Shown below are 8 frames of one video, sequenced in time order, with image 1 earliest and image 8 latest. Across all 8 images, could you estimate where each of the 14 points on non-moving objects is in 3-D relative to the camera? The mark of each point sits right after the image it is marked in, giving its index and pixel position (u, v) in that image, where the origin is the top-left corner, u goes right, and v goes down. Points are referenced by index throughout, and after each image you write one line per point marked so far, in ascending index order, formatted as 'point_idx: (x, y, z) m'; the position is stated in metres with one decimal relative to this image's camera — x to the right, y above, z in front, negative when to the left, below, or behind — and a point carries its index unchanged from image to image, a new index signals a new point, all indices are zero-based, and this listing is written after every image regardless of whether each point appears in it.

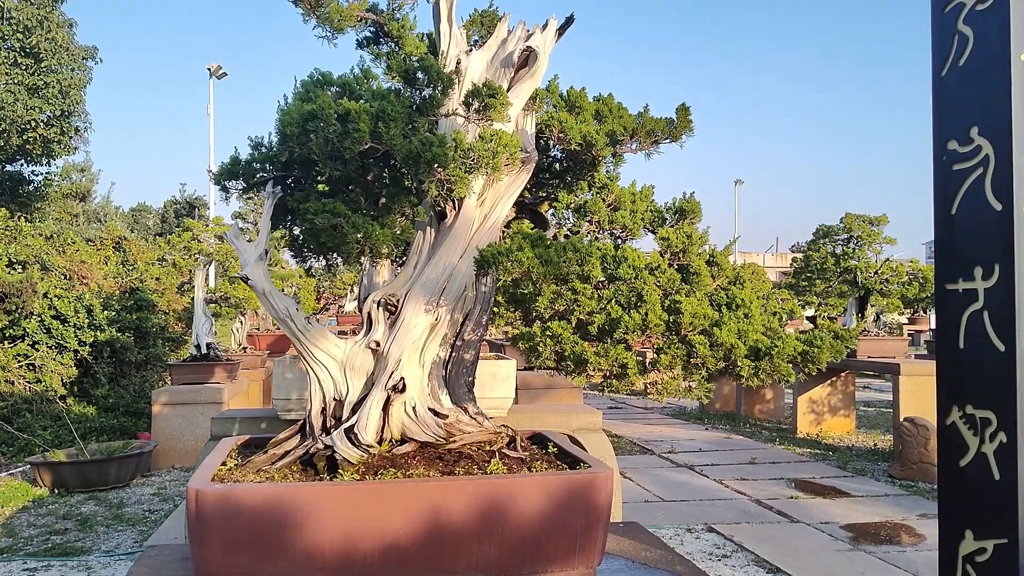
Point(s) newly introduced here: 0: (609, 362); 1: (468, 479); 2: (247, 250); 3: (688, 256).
0: (+0.4, -0.3, +3.1) m
1: (-0.2, -0.7, +3.3) m
2: (-1.2, +0.2, +3.6) m
3: (+0.7, +0.1, +3.4) m
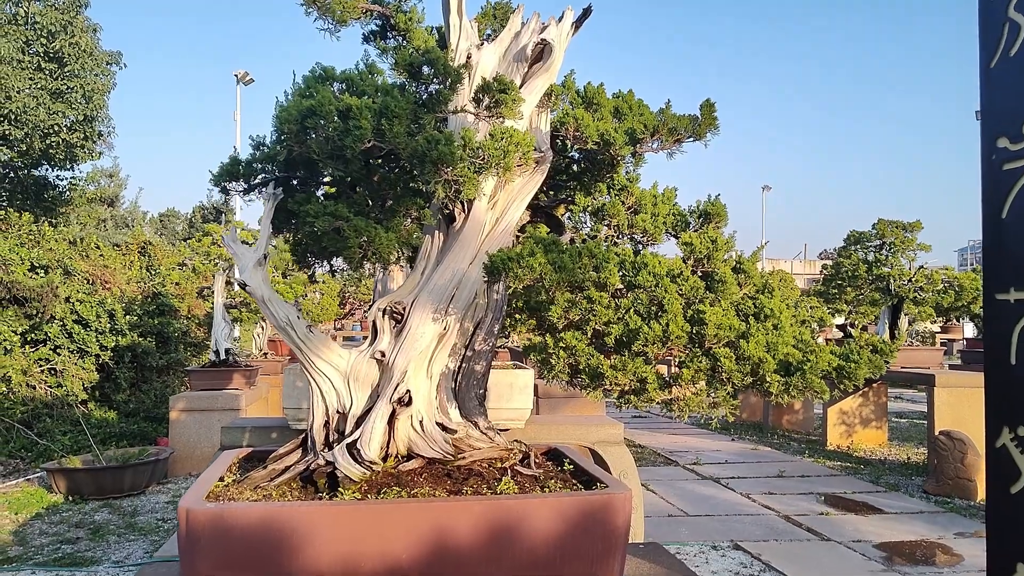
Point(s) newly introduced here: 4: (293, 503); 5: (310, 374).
0: (+0.4, -0.3, +2.9) m
1: (-0.1, -0.8, +3.1) m
2: (-1.1, +0.1, +3.5) m
3: (+0.7, +0.1, +3.1) m
4: (-0.8, -0.8, +3.0) m
5: (-0.8, -0.4, +3.5) m
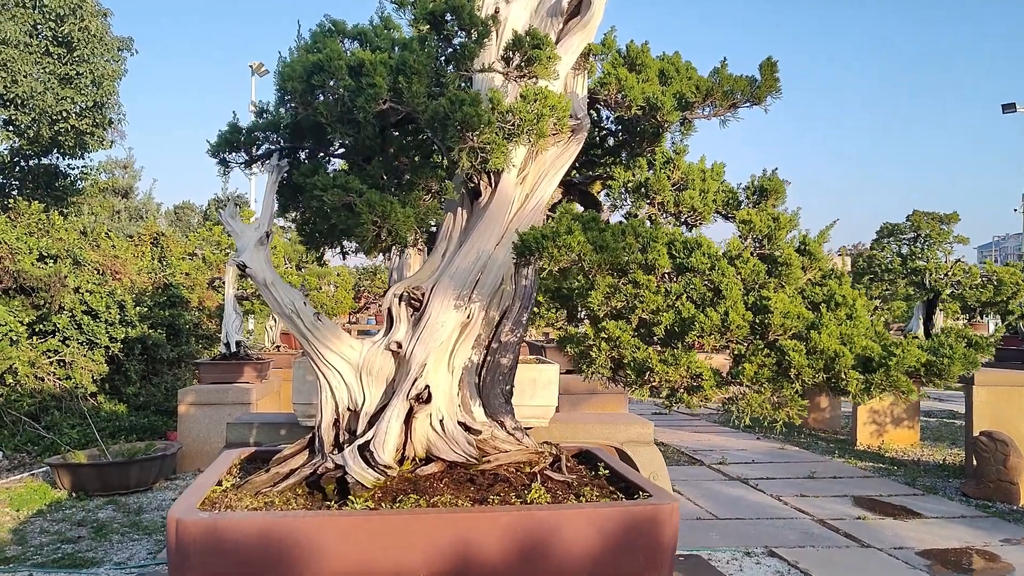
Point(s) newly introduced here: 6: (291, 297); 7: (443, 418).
0: (+0.5, -0.2, +2.5) m
1: (0.0, -0.7, +2.7) m
2: (-1.0, +0.2, +3.1) m
3: (+0.8, +0.1, +2.7) m
4: (-0.7, -0.7, +2.7) m
5: (-0.7, -0.3, +3.2) m
6: (-0.8, 0.0, +3.1) m
7: (-0.3, -0.5, +3.1) m
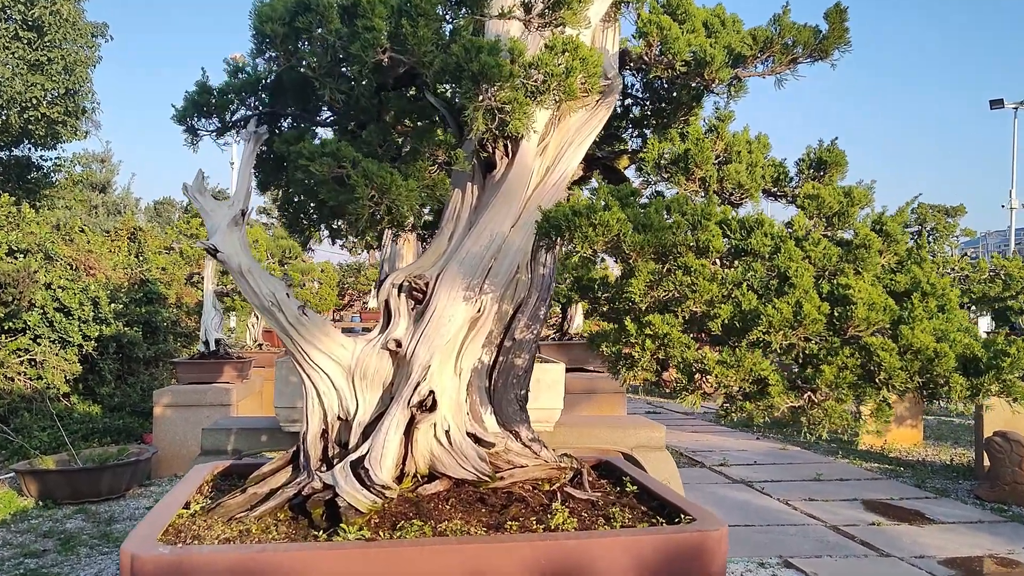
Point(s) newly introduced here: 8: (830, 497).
0: (+0.6, -0.2, +2.1) m
1: (0.0, -0.7, +2.3) m
2: (-0.9, +0.2, +2.7) m
3: (+0.9, +0.2, +2.3) m
4: (-0.6, -0.7, +2.2) m
5: (-0.7, -0.3, +2.7) m
6: (-0.8, 0.0, +2.7) m
7: (-0.2, -0.4, +2.7) m
8: (+2.9, -1.9, +7.7) m
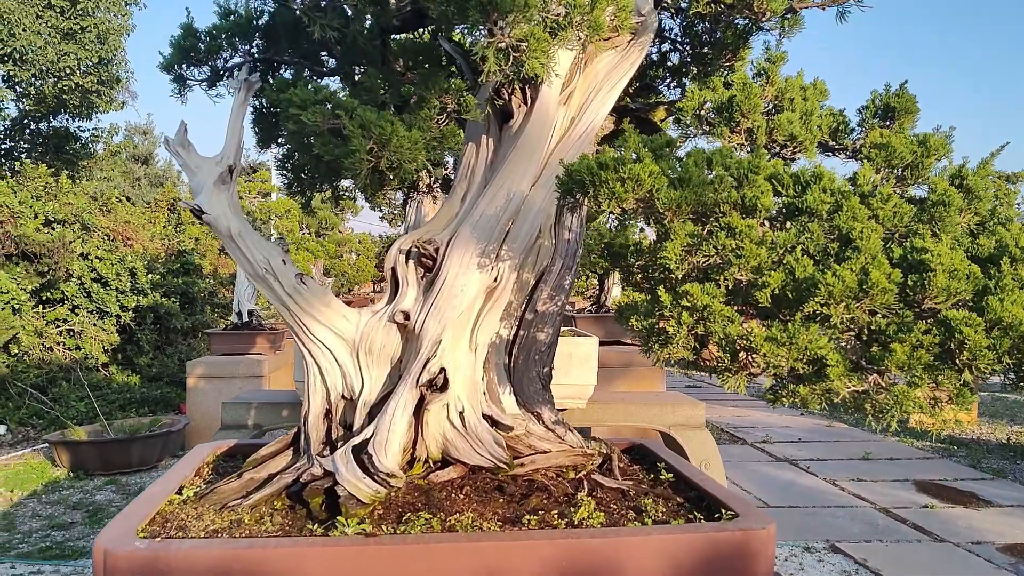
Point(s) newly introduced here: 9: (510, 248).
0: (+0.6, -0.1, +1.8) m
1: (+0.1, -0.6, +2.0) m
2: (-0.9, +0.3, +2.4) m
3: (+1.0, +0.3, +2.0) m
4: (-0.6, -0.6, +2.0) m
5: (-0.6, -0.2, +2.5) m
6: (-0.7, +0.1, +2.4) m
7: (-0.1, -0.3, +2.4) m
8: (+3.2, -1.6, +7.3) m
9: (0.0, +0.1, +2.4) m
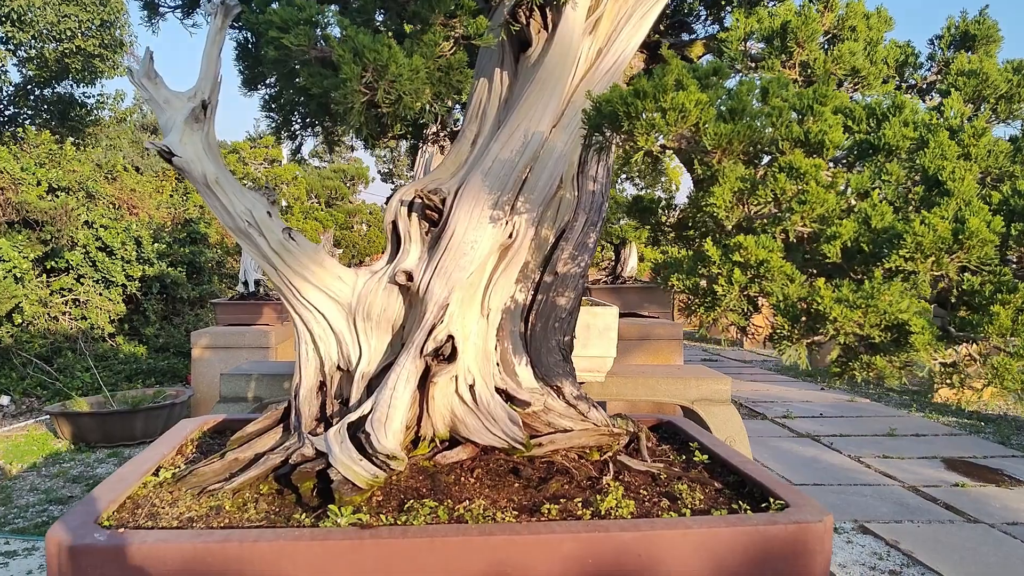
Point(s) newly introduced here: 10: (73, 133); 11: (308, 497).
0: (+0.6, -0.1, +1.5) m
1: (+0.1, -0.5, +1.8) m
2: (-0.8, +0.4, +2.1) m
3: (+1.0, +0.4, +1.7) m
4: (-0.5, -0.5, +1.7) m
5: (-0.6, -0.1, +2.2) m
6: (-0.7, +0.2, +2.2) m
7: (-0.1, -0.2, +2.2) m
8: (+3.3, -1.4, +7.0) m
9: (0.0, +0.2, +2.1) m
10: (-4.5, +1.6, +8.8) m
11: (-0.5, -0.5, +1.9) m
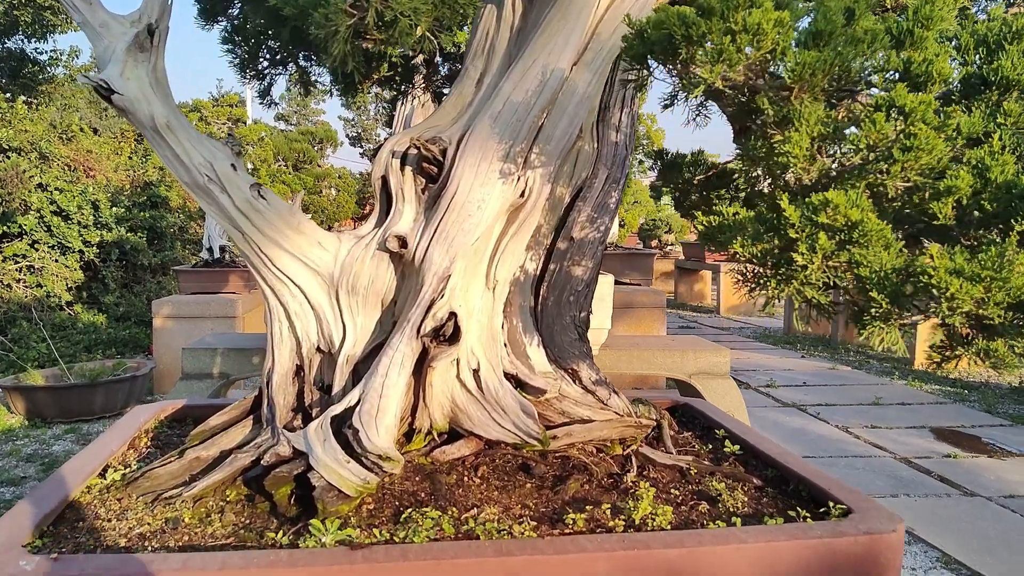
0: (+0.7, 0.0, +1.2) m
1: (+0.2, -0.4, +1.5) m
2: (-0.8, +0.5, +1.8) m
3: (+1.0, +0.4, +1.4) m
4: (-0.5, -0.4, +1.4) m
5: (-0.5, 0.0, +1.9) m
6: (-0.6, +0.3, +1.8) m
7: (-0.1, -0.2, +1.9) m
8: (+3.1, -1.1, +6.9) m
9: (+0.1, +0.3, +1.8) m
10: (-4.8, +1.9, +8.3) m
11: (-0.4, -0.4, +1.6) m
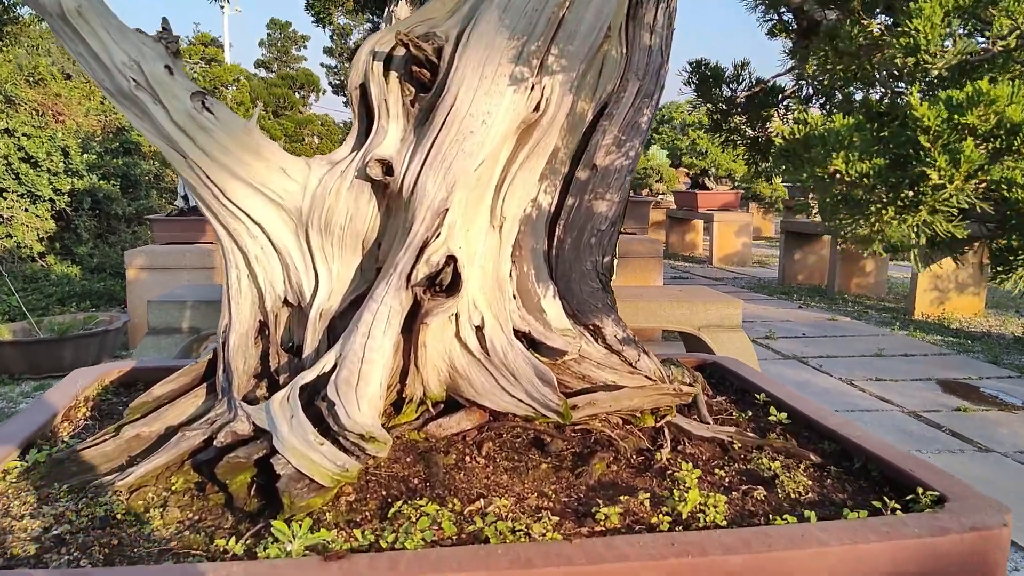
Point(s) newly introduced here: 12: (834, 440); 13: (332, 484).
0: (+0.7, +0.1, +0.8) m
1: (+0.2, -0.4, +1.2) m
2: (-0.8, +0.6, +1.4) m
3: (+1.1, +0.5, +1.0) m
4: (-0.5, -0.4, +1.1) m
5: (-0.5, +0.1, +1.5) m
6: (-0.6, +0.4, +1.4) m
7: (-0.1, -0.1, +1.5) m
8: (+3.1, -0.7, +6.6) m
9: (+0.1, +0.4, +1.5) m
10: (-4.8, +2.4, +7.7) m
11: (-0.4, -0.3, +1.3) m
12: (+0.6, -0.3, +1.7) m
13: (-0.3, -0.3, +1.3) m
